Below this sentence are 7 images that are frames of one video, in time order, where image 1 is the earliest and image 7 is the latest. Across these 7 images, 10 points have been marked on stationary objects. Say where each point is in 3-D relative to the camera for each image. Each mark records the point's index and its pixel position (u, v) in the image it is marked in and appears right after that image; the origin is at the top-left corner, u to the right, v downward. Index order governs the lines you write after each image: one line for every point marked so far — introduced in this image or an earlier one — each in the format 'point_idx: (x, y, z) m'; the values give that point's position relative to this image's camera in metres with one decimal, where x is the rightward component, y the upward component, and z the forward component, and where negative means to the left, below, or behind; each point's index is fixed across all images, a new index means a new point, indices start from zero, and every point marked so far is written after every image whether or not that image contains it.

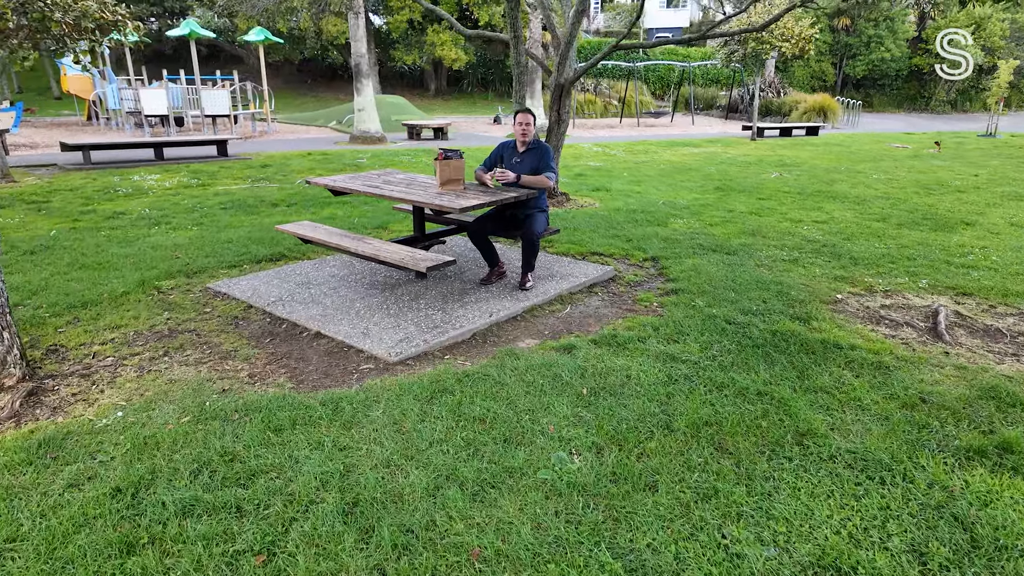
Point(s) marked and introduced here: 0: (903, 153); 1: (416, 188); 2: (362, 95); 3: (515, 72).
0: (+9.6, +3.3, +15.3) m
1: (-0.7, +0.8, +4.8) m
2: (-3.8, +4.9, +15.7) m
3: (0.0, +2.8, +7.9) m
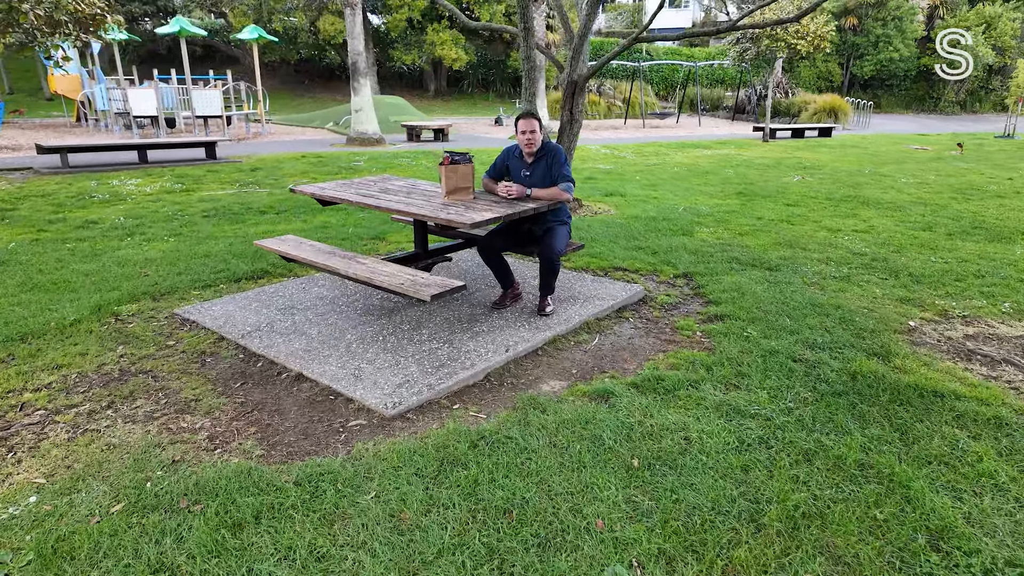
0: (+9.7, +3.1, +14.6) m
1: (-0.6, +0.6, +4.1) m
2: (-3.7, +4.7, +15.0) m
3: (+0.2, +2.6, +7.2) m
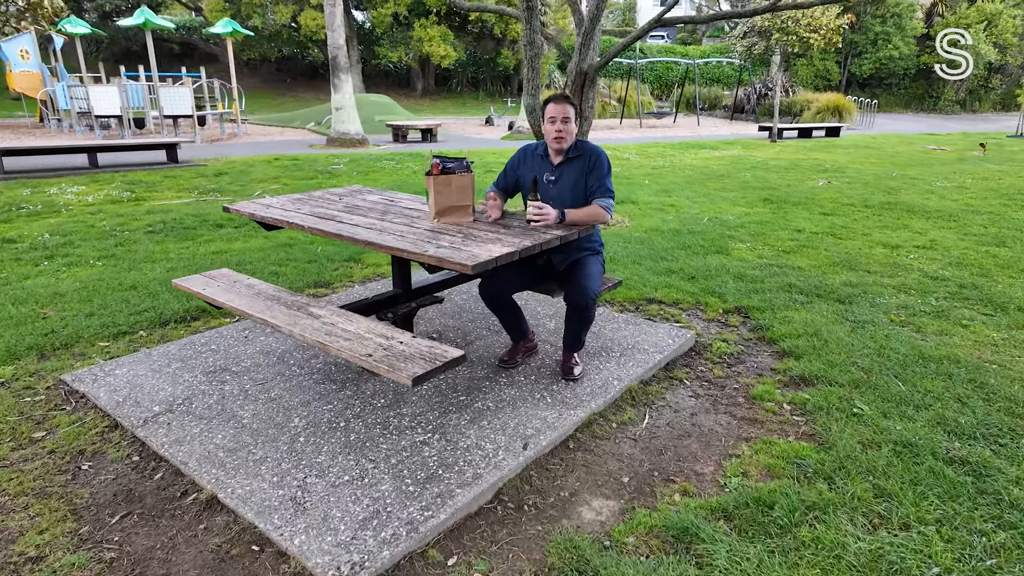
0: (+9.6, +2.9, +13.6) m
1: (-0.5, +0.3, +2.9) m
2: (-3.8, +4.4, +13.9) m
3: (+0.2, +2.3, +6.1) m
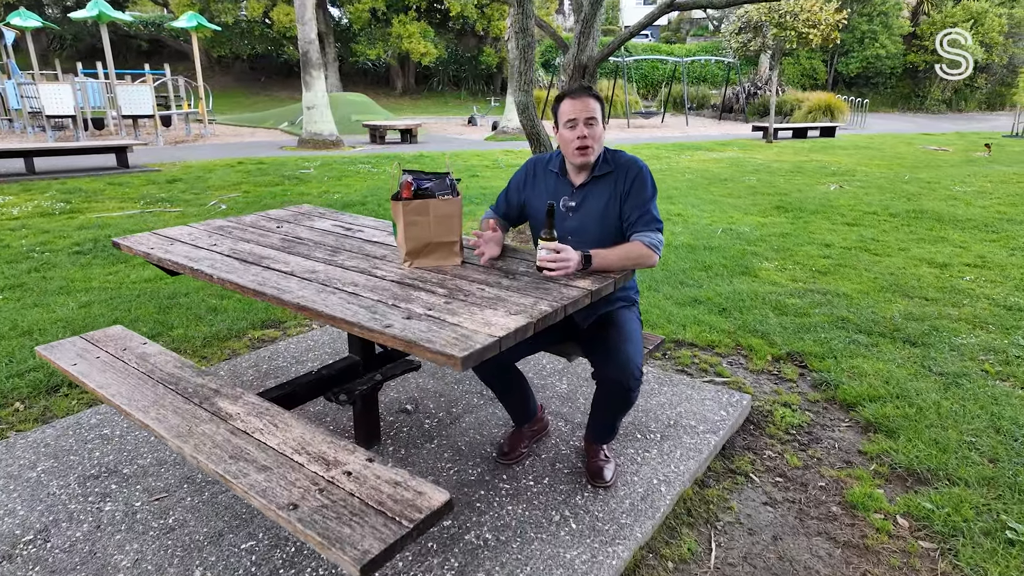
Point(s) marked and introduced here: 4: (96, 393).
0: (+9.3, +2.7, +13.0) m
1: (-0.5, +0.1, +2.1) m
2: (-4.1, +4.1, +12.9) m
3: (+0.1, +2.1, +5.3) m
4: (-1.3, -0.3, +2.0) m
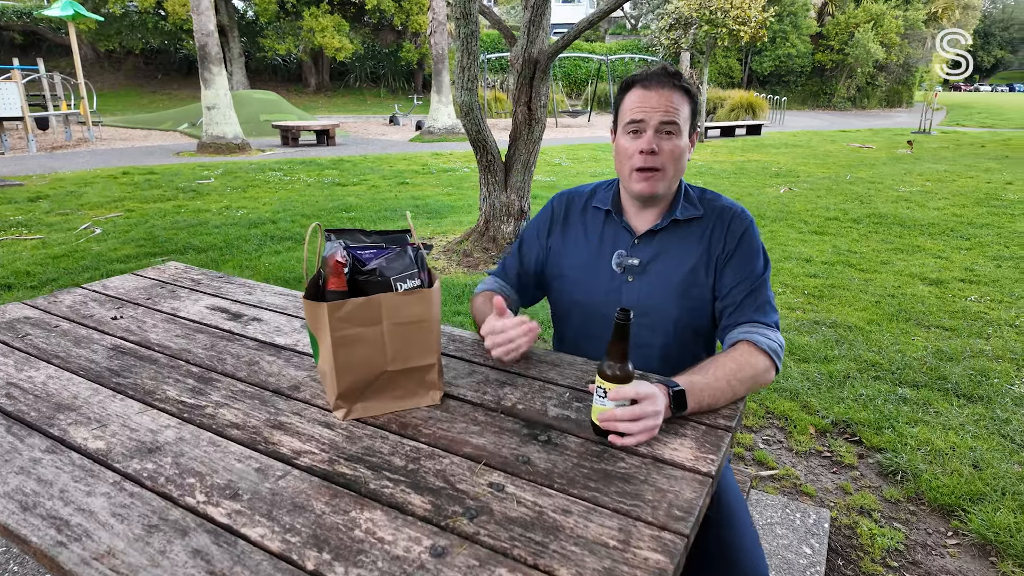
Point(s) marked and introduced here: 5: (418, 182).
0: (+7.8, +2.8, +13.1) m
1: (-0.5, -0.2, +1.1) m
2: (-5.5, +3.7, +11.4) m
3: (-0.4, +1.8, +4.3) m
4: (-1.2, -0.7, +0.9) m
5: (-1.3, +1.5, +8.7) m
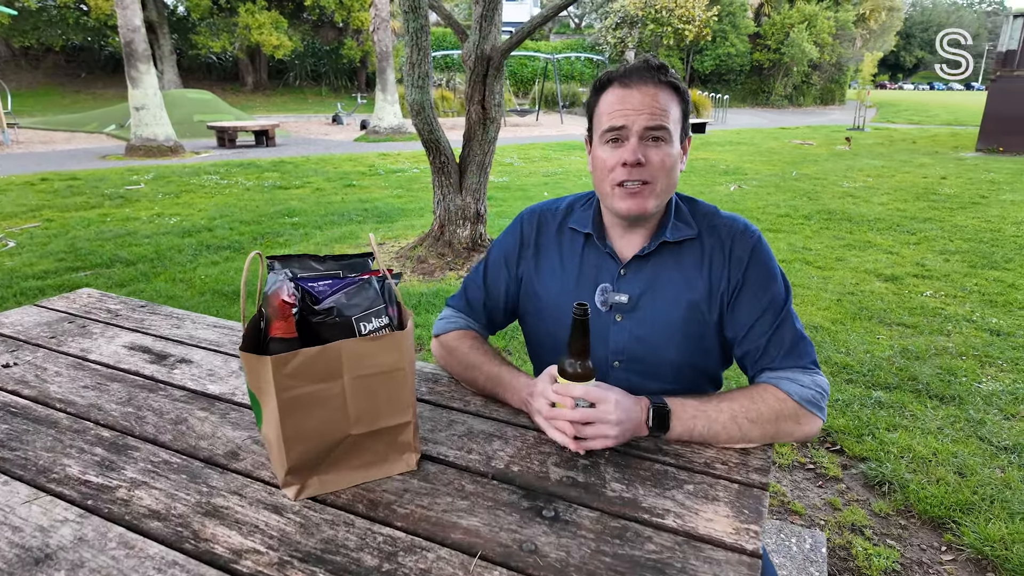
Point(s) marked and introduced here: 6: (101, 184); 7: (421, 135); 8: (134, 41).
0: (+6.7, +3.0, +13.5) m
1: (-0.5, -0.3, +0.9) m
2: (-6.4, +3.5, +10.7) m
3: (-0.7, +1.7, +4.1) m
4: (-1.2, -0.7, +0.6) m
5: (-2.0, +1.4, +8.4) m
6: (-5.4, +1.4, +8.2) m
7: (-0.7, +1.1, +4.5) m
8: (-6.4, +4.2, +10.5) m
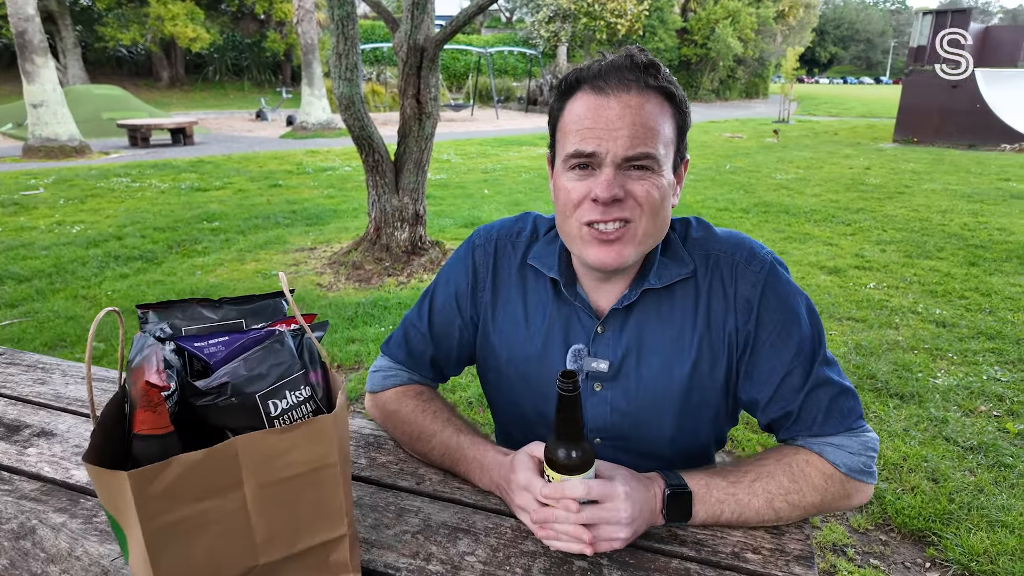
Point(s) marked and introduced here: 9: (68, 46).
0: (+5.4, +3.2, +13.8) m
1: (-0.5, -0.4, +0.6) m
2: (-7.5, +3.2, +9.8) m
3: (-1.1, +1.7, +3.8) m
4: (-1.2, -0.9, +0.3) m
5: (-2.8, +1.3, +7.9) m
6: (-6.2, +1.2, +7.4) m
7: (-1.1, +1.0, +4.1) m
8: (-7.5, +4.0, +9.6) m
9: (-13.5, +7.4, +18.8) m
